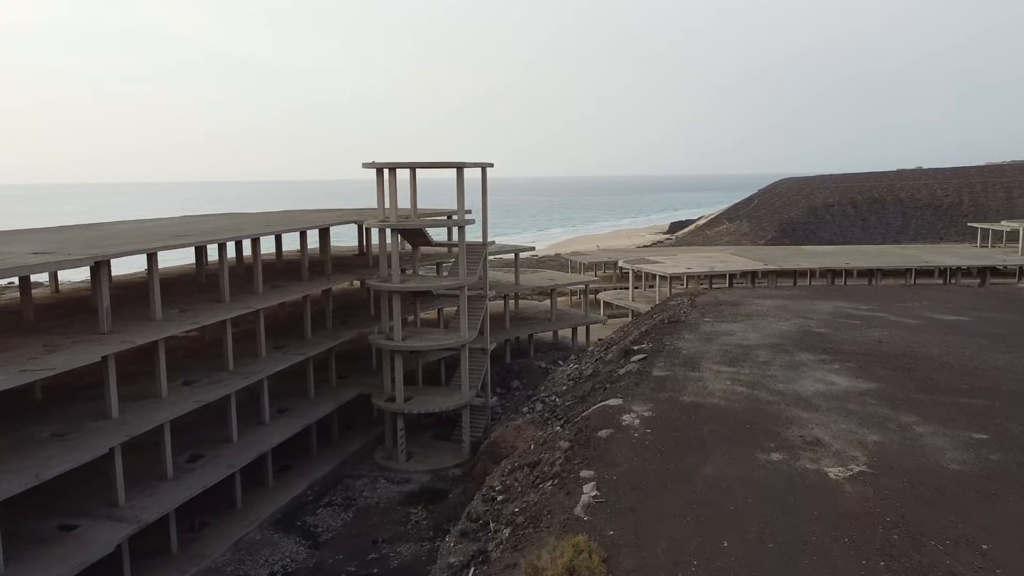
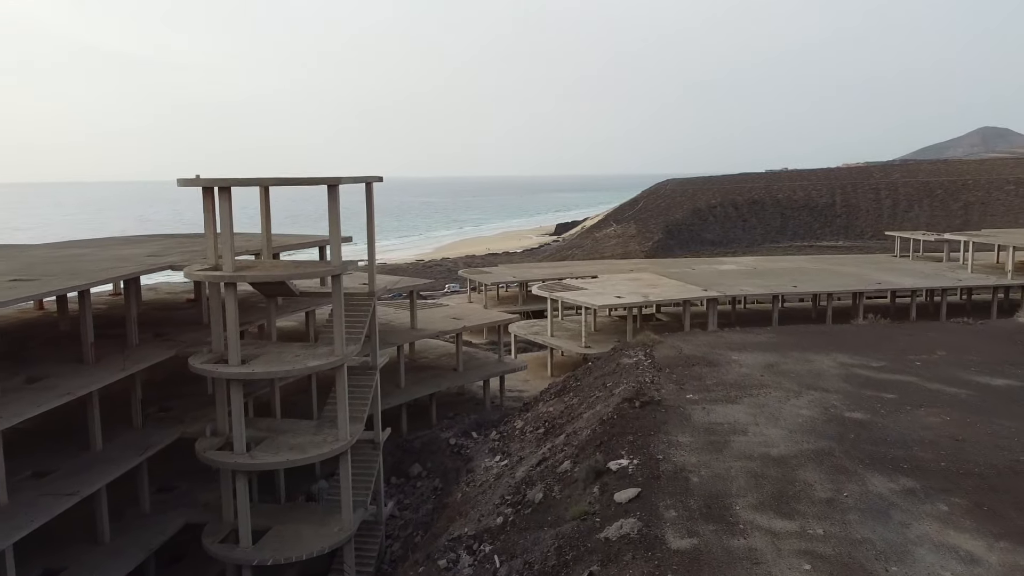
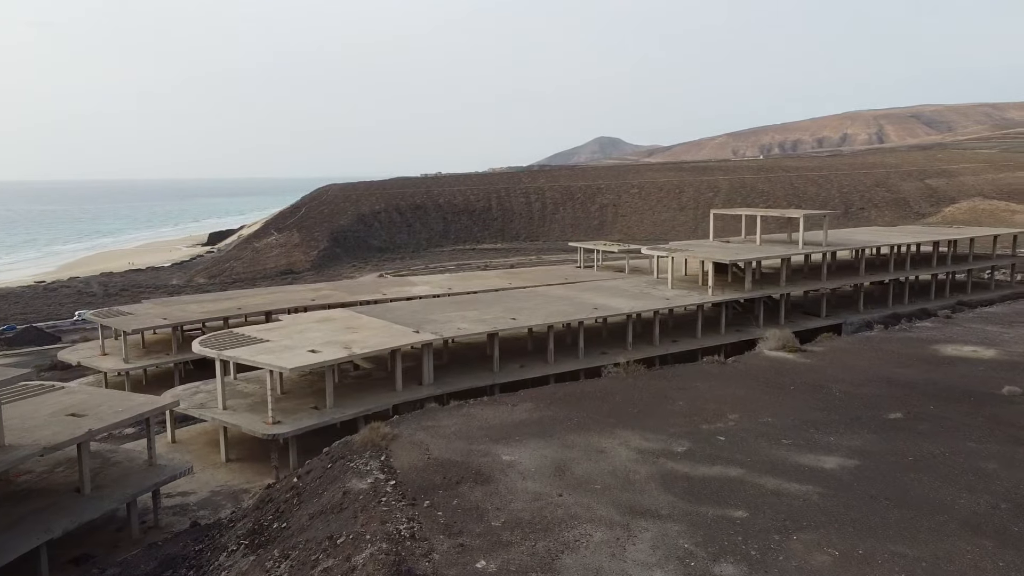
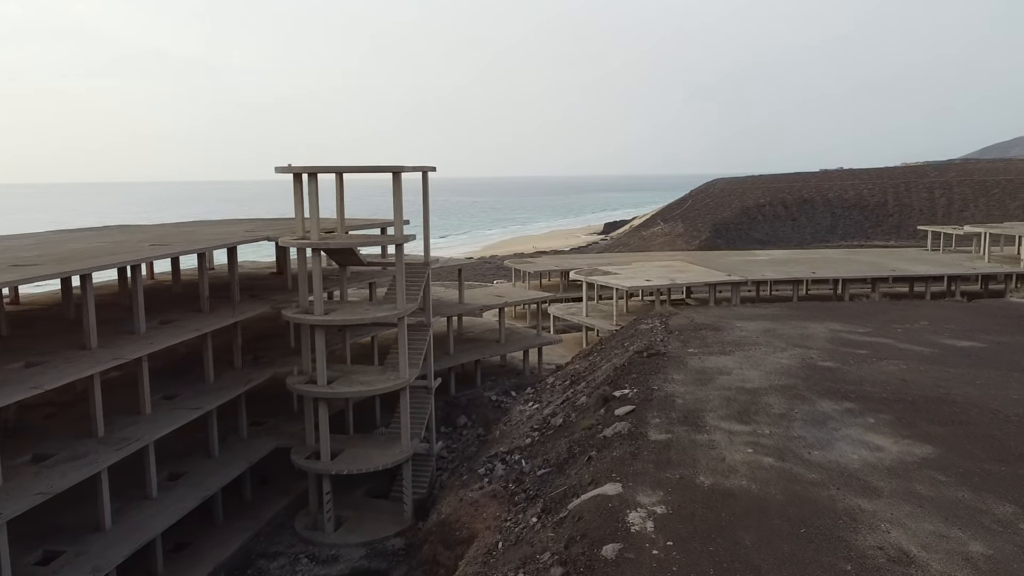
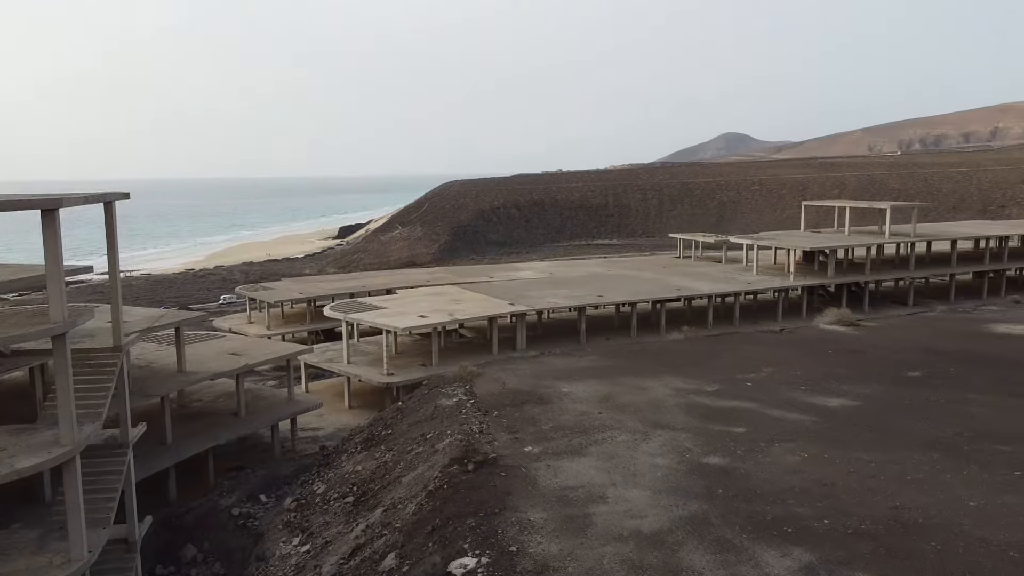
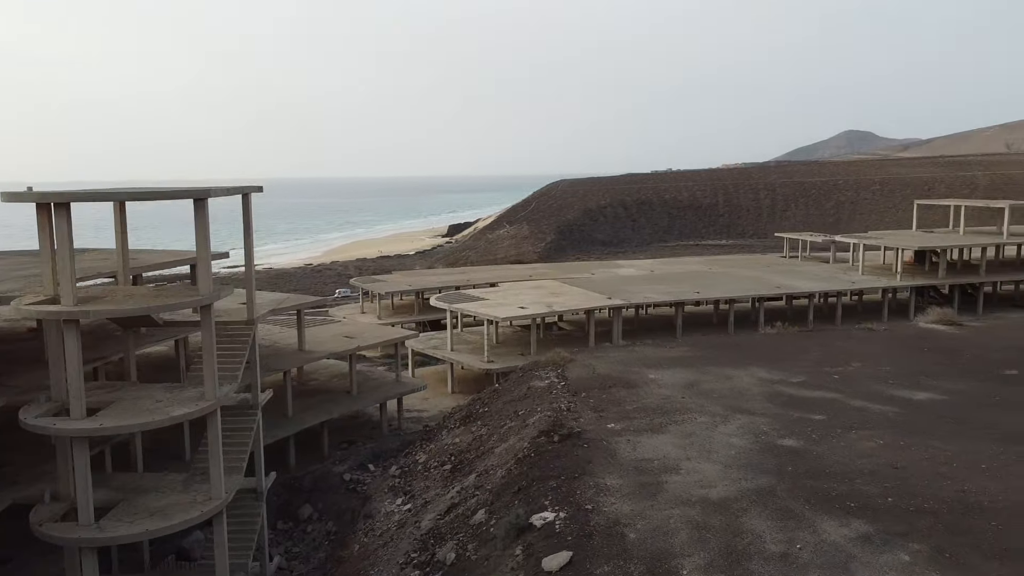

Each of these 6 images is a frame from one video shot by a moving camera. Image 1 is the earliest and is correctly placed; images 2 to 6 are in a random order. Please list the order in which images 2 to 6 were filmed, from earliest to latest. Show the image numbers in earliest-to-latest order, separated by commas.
4, 2, 6, 5, 3
